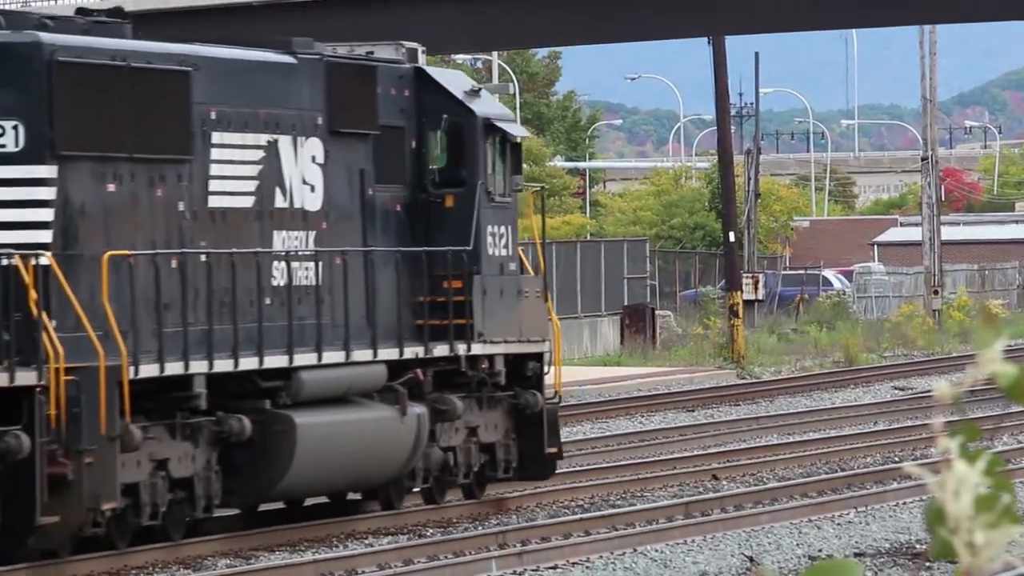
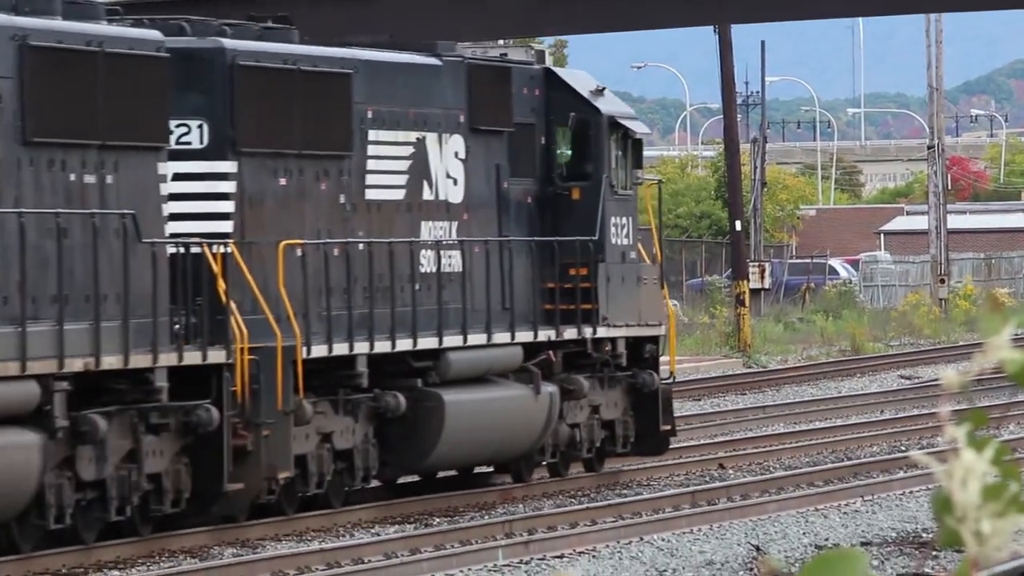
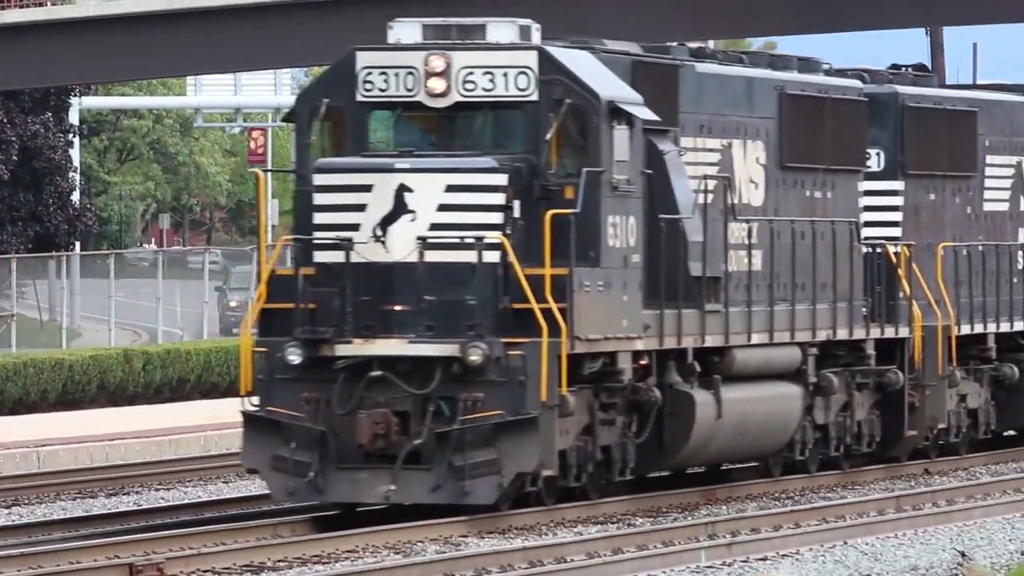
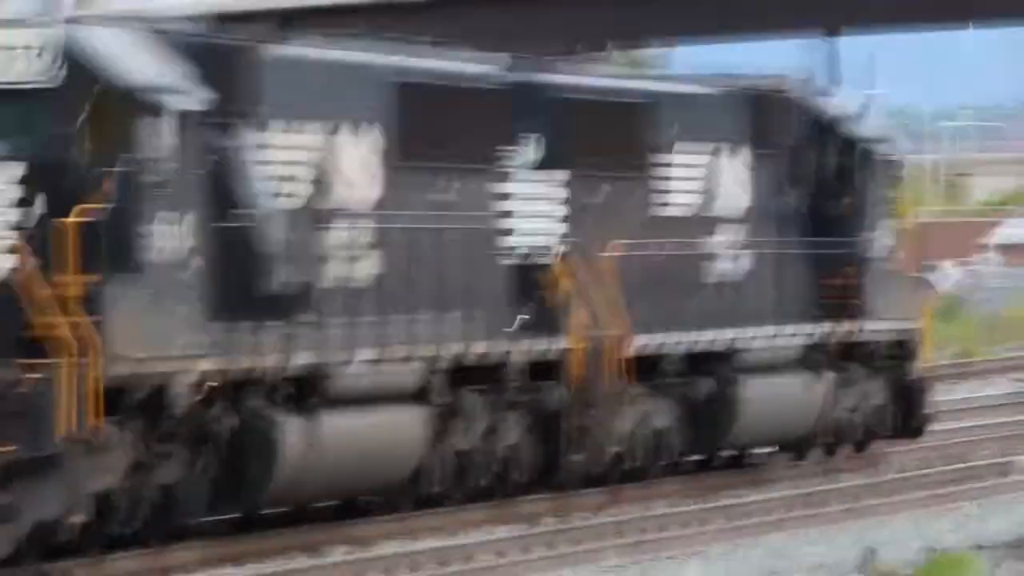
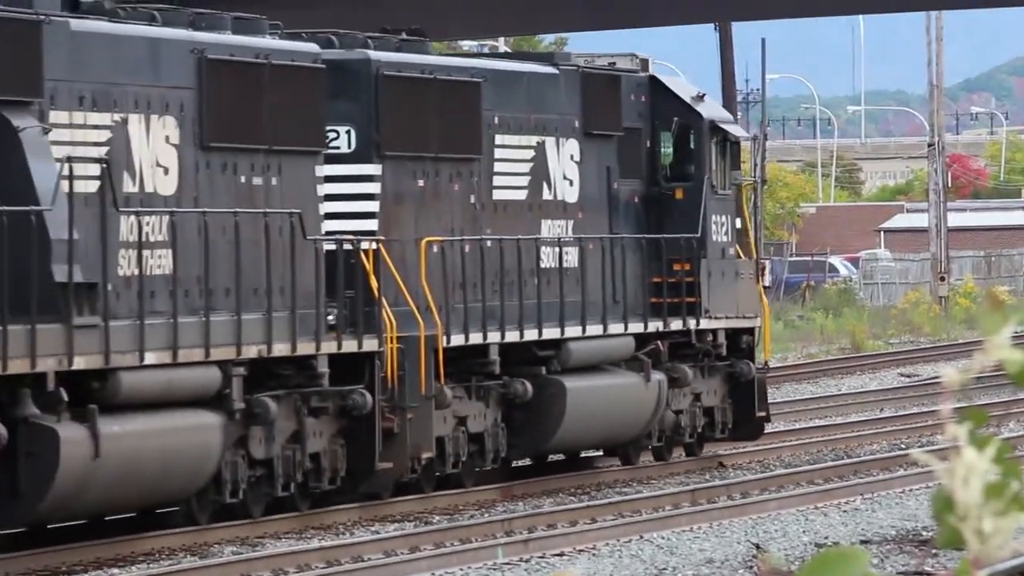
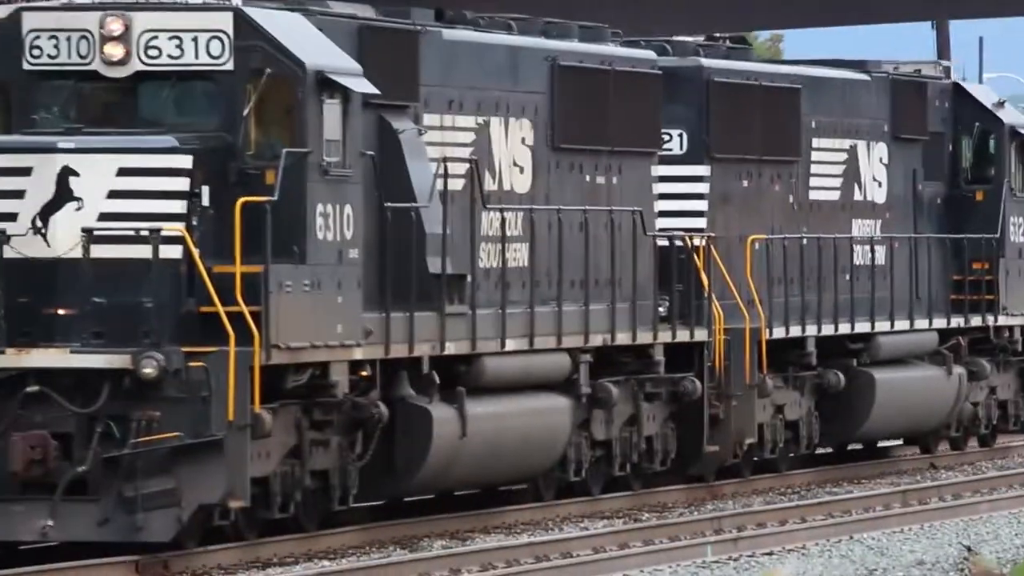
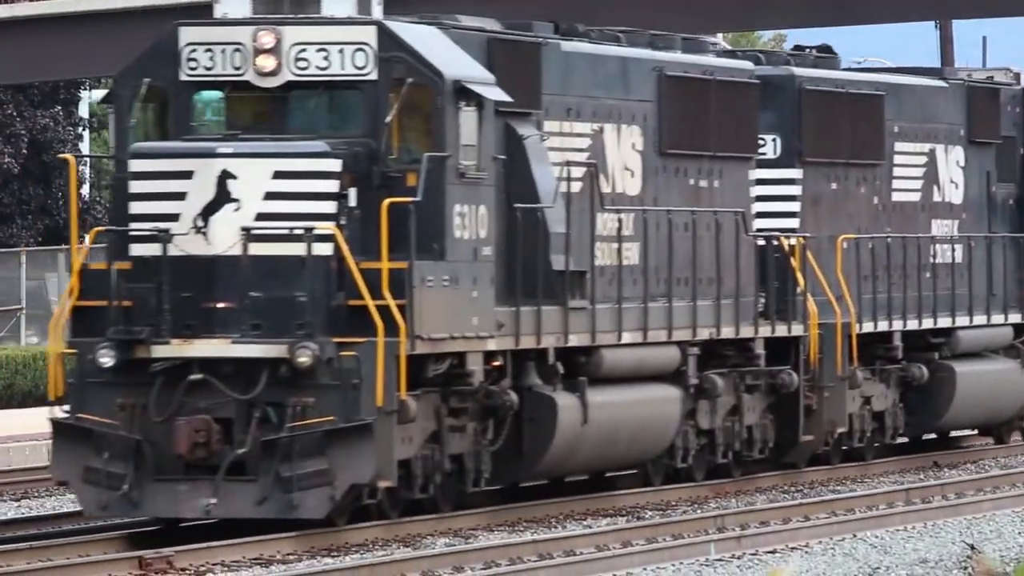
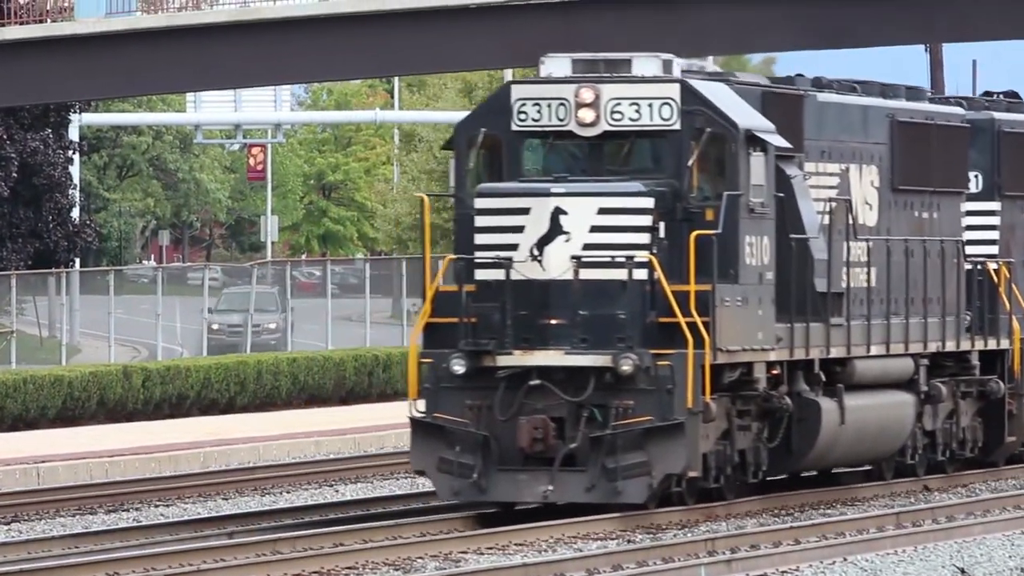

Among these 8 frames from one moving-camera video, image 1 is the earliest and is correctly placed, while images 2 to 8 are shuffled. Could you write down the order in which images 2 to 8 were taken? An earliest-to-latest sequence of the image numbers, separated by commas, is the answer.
2, 5, 4, 6, 7, 3, 8
